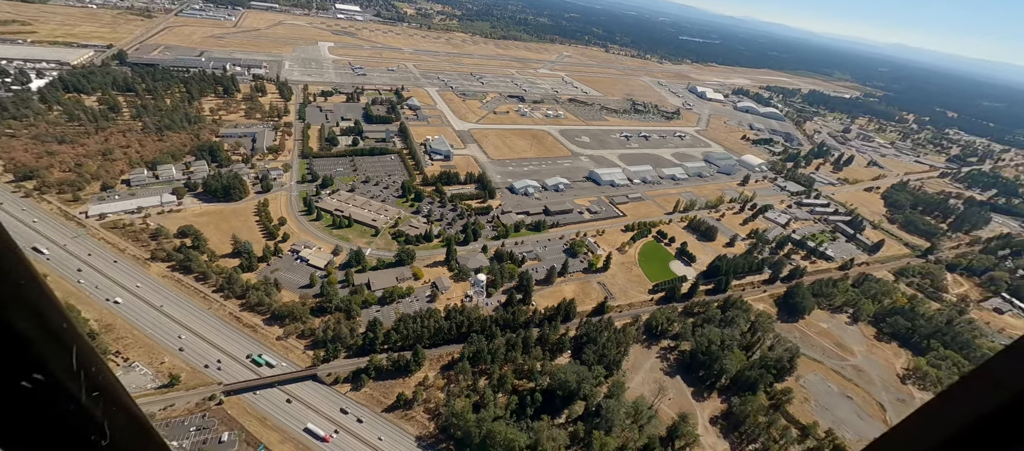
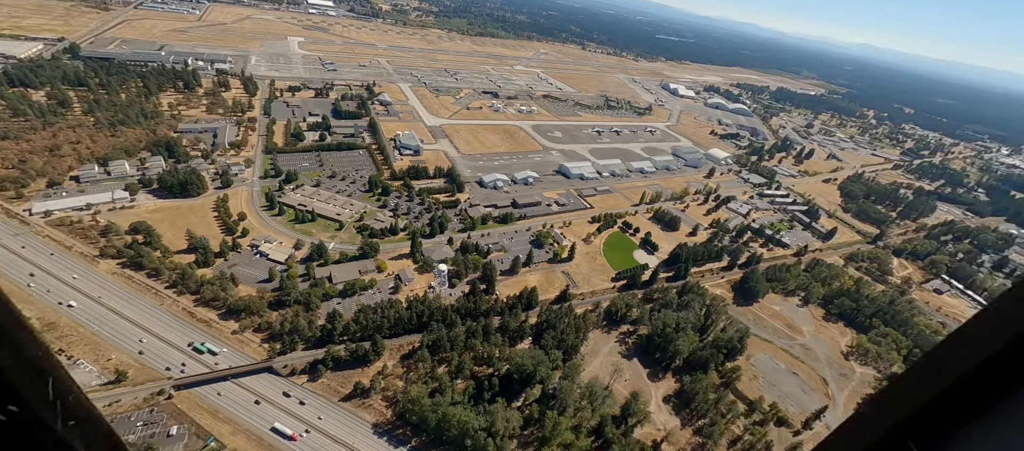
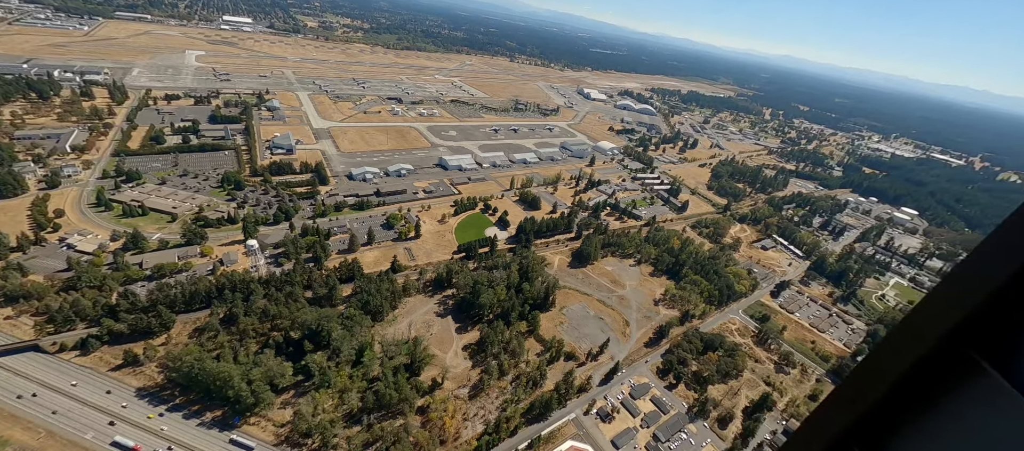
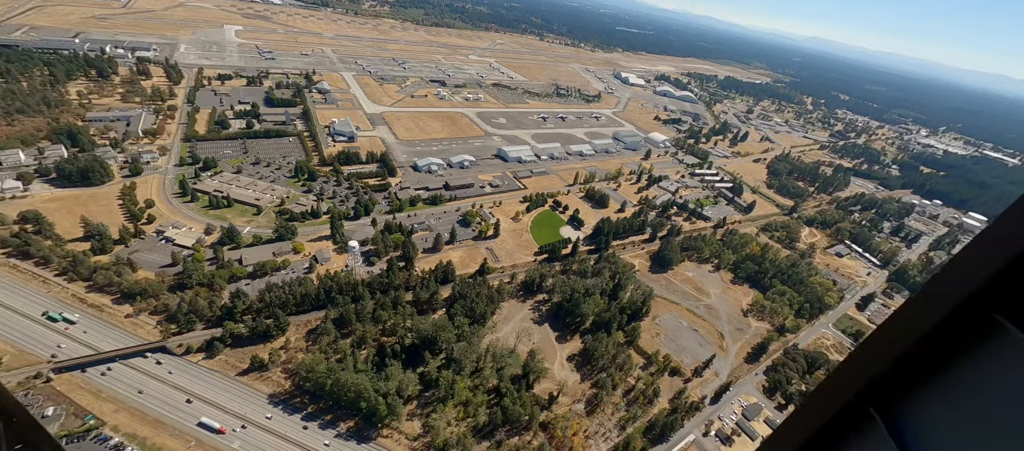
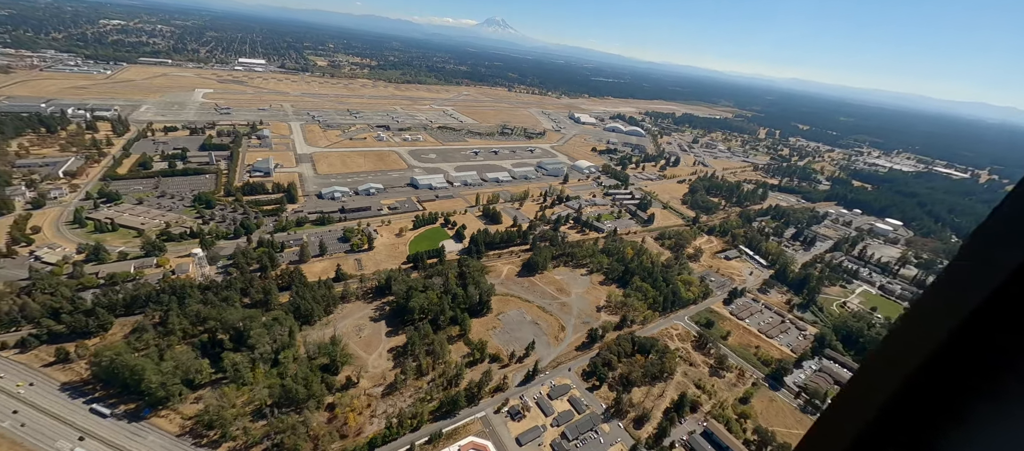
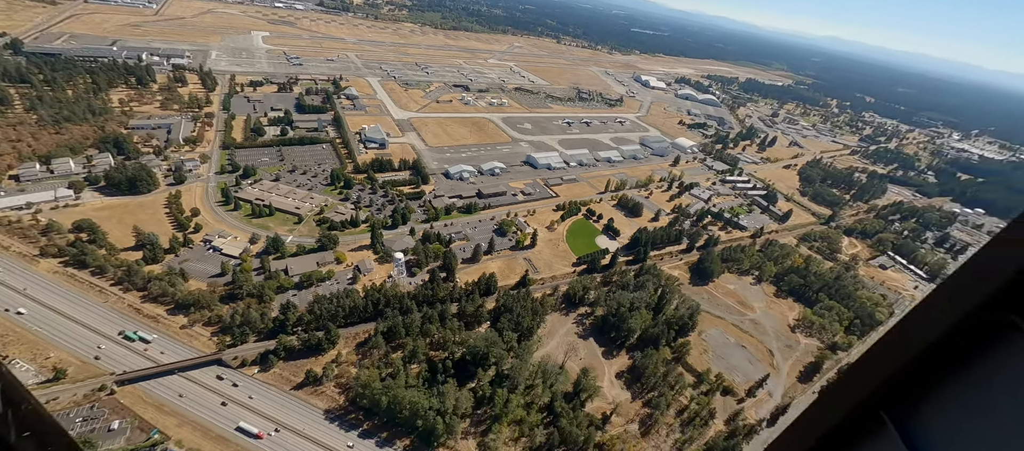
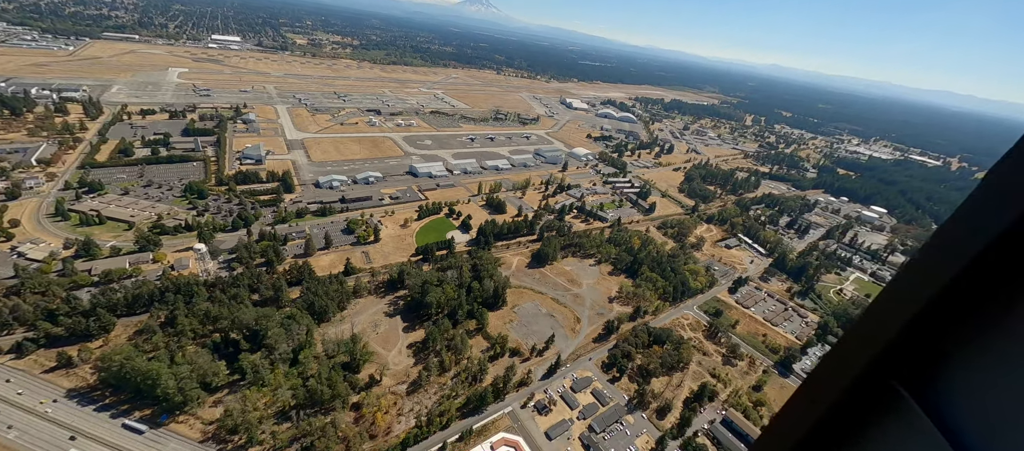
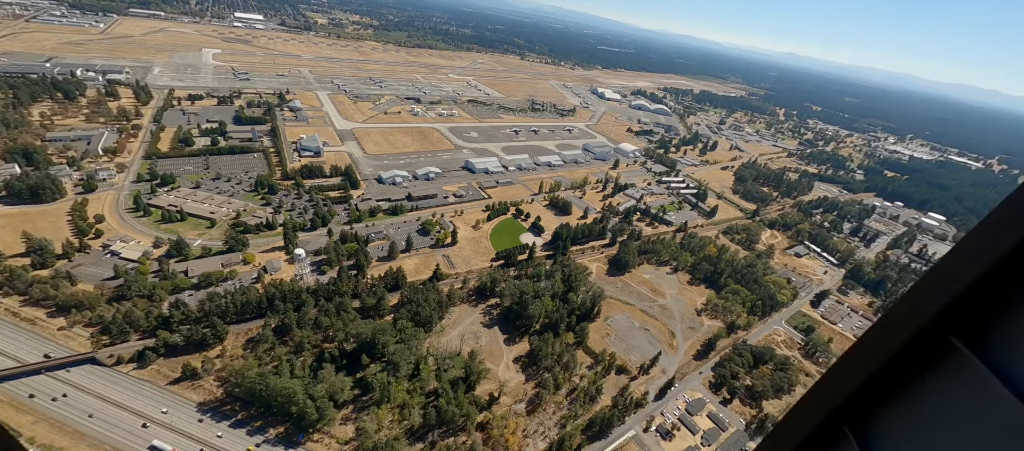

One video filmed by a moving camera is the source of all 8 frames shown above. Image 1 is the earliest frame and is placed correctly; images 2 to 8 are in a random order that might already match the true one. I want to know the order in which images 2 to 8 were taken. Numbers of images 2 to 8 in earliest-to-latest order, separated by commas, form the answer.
2, 6, 4, 8, 3, 7, 5
